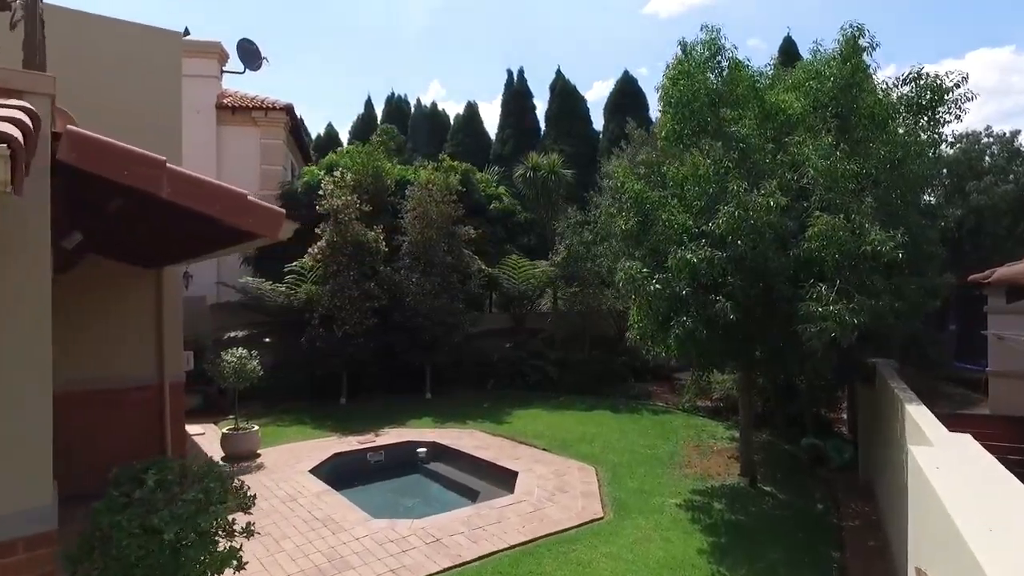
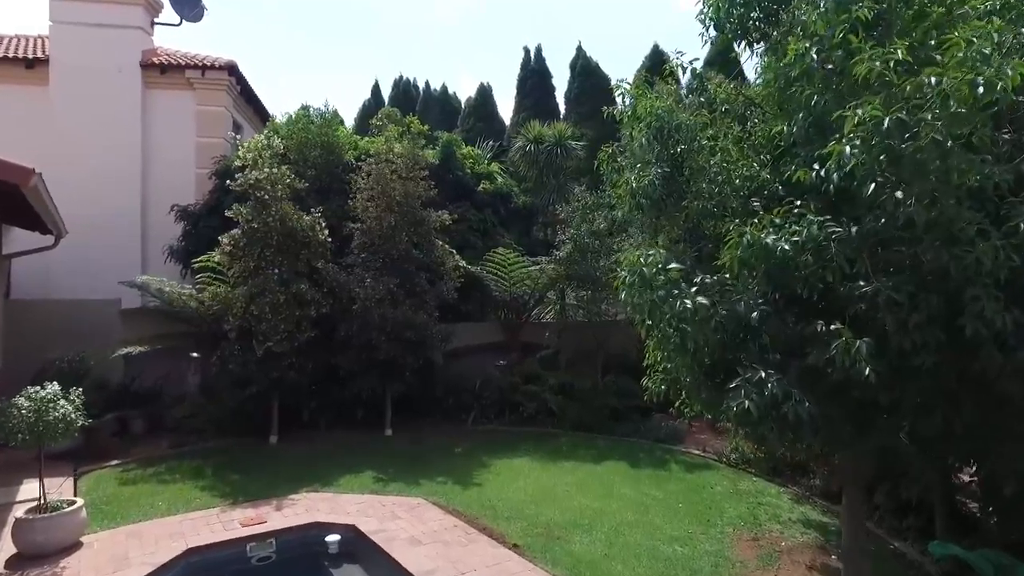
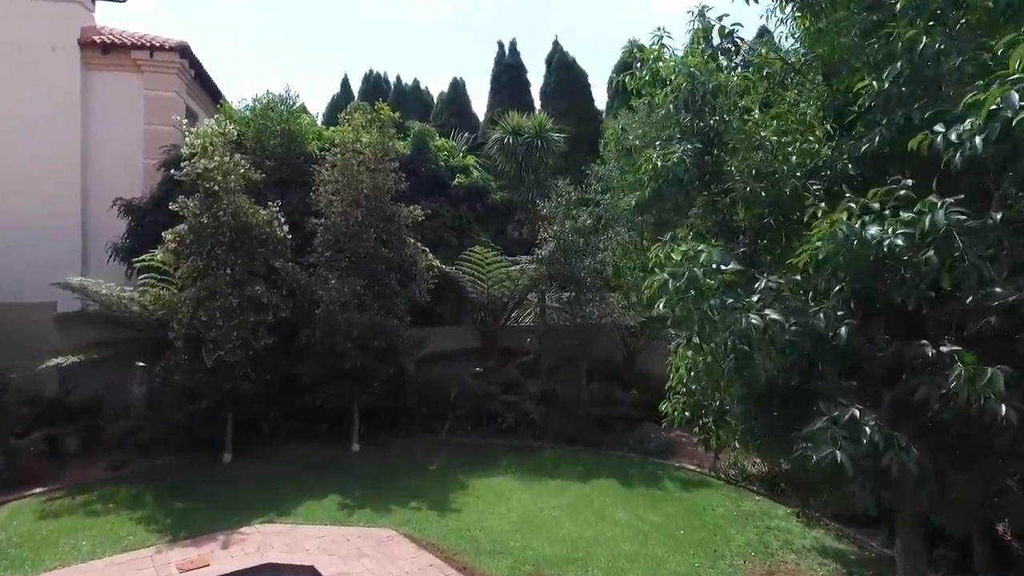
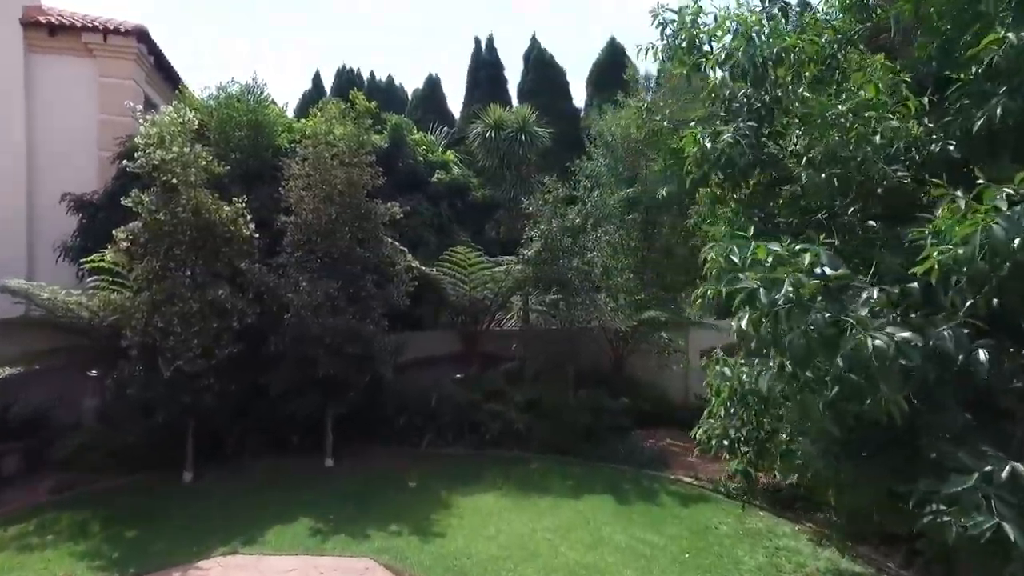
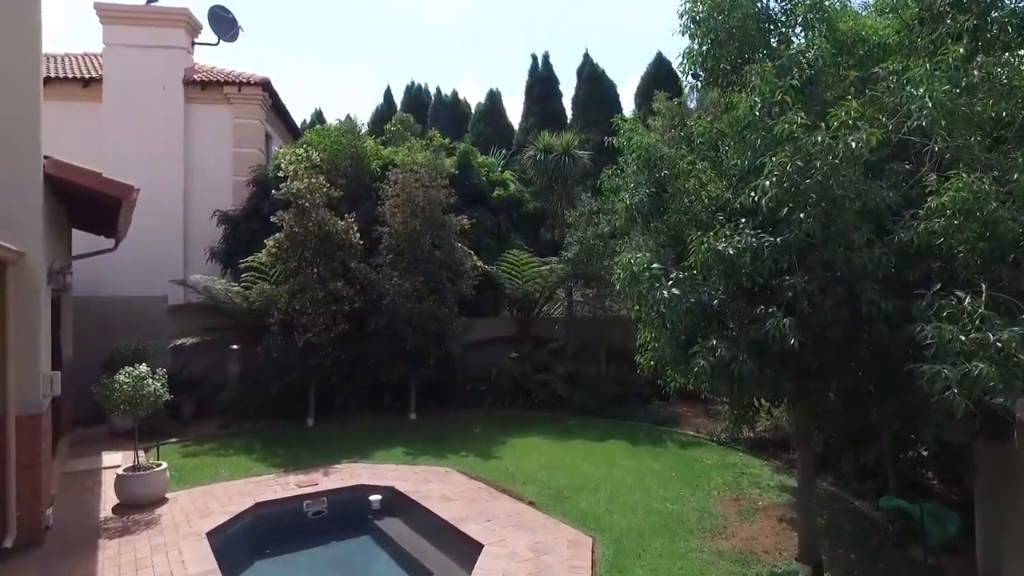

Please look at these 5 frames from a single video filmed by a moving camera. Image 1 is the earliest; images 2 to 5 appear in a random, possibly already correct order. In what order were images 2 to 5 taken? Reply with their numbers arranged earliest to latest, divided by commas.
5, 2, 3, 4
